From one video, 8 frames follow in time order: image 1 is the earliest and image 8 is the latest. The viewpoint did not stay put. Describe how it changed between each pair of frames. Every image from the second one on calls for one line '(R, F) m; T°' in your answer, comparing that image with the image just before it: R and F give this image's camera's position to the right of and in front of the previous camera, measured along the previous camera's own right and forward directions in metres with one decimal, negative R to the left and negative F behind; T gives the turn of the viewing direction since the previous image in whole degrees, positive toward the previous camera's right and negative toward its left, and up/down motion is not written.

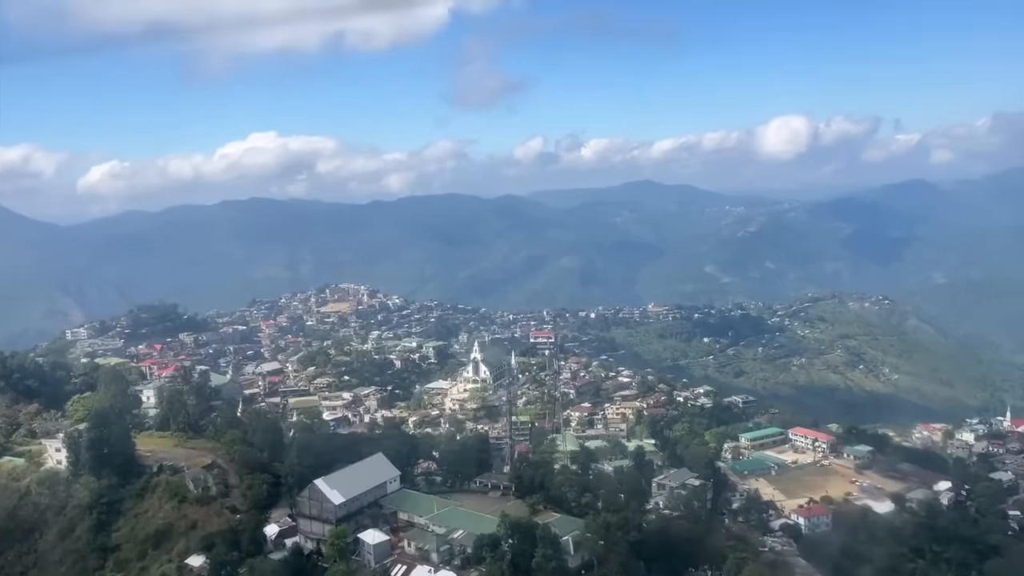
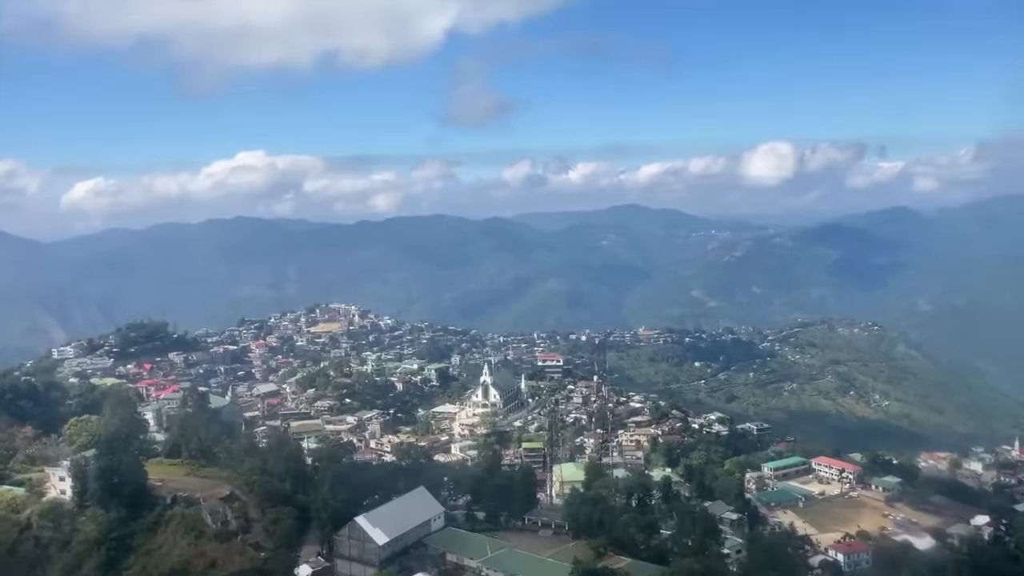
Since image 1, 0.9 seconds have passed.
(-0.7, +0.7) m; +1°
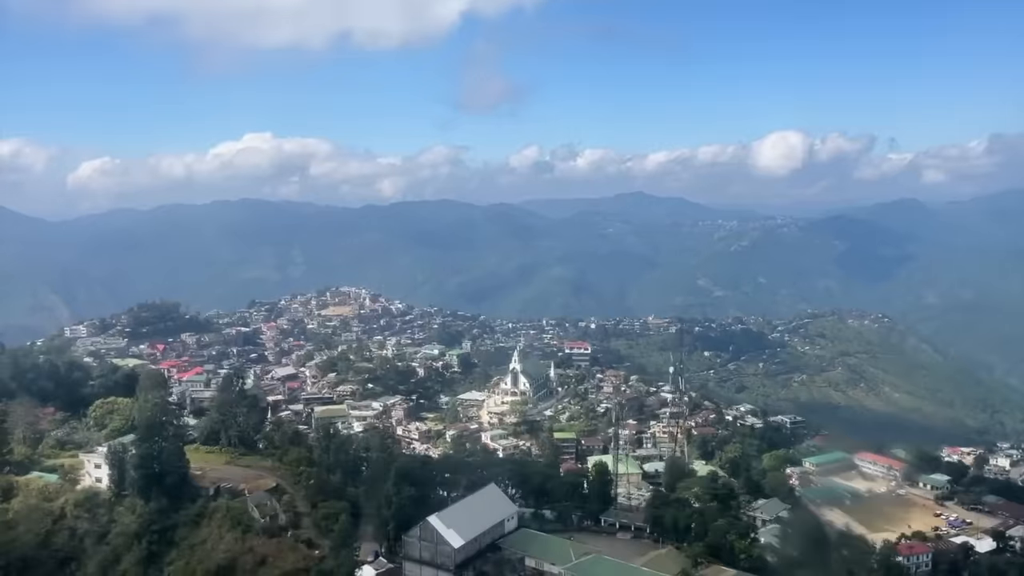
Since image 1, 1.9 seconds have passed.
(-0.7, +0.7) m; 0°
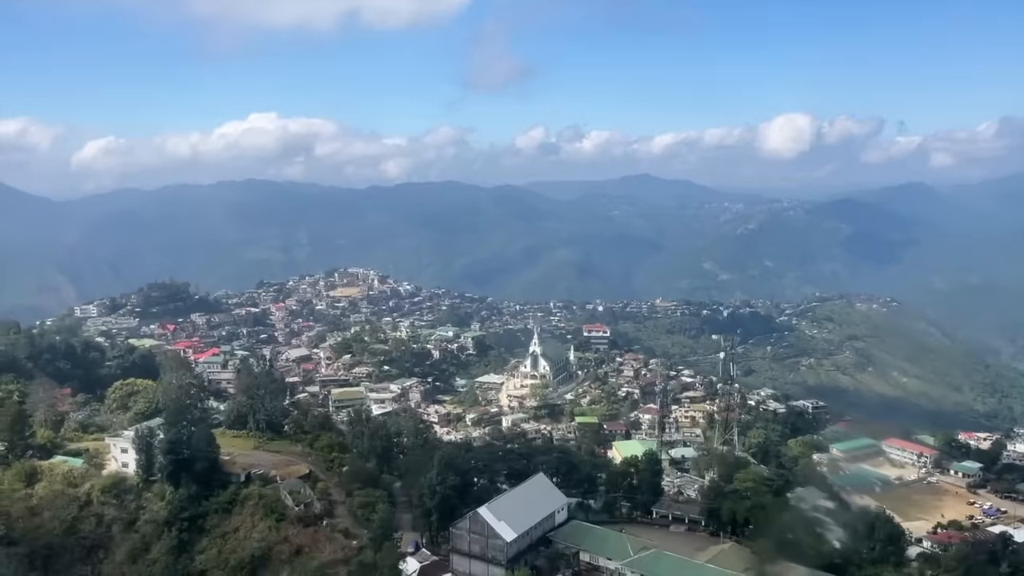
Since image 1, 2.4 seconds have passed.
(-0.4, +0.4) m; 0°
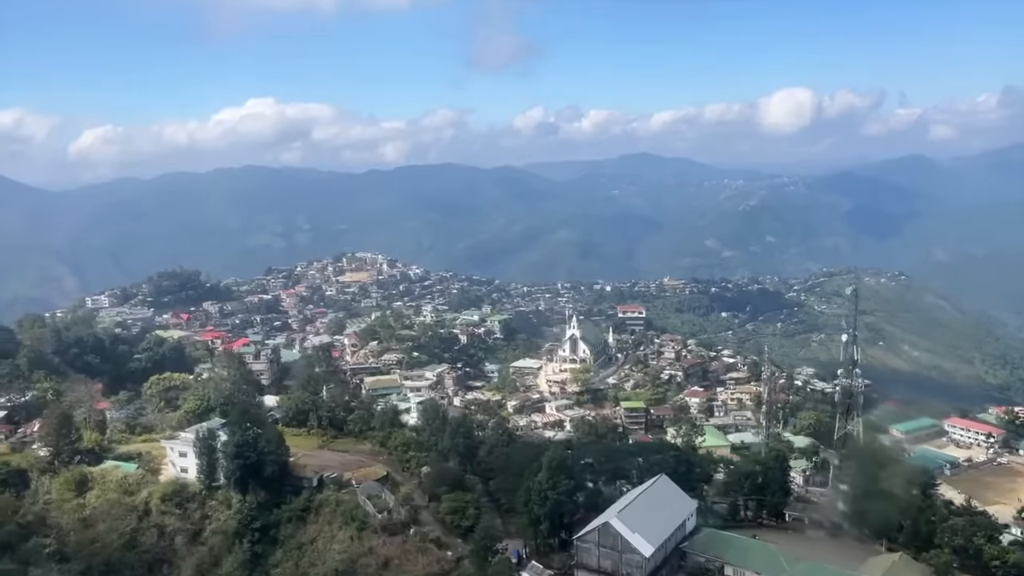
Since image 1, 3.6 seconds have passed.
(-0.9, +0.8) m; 0°
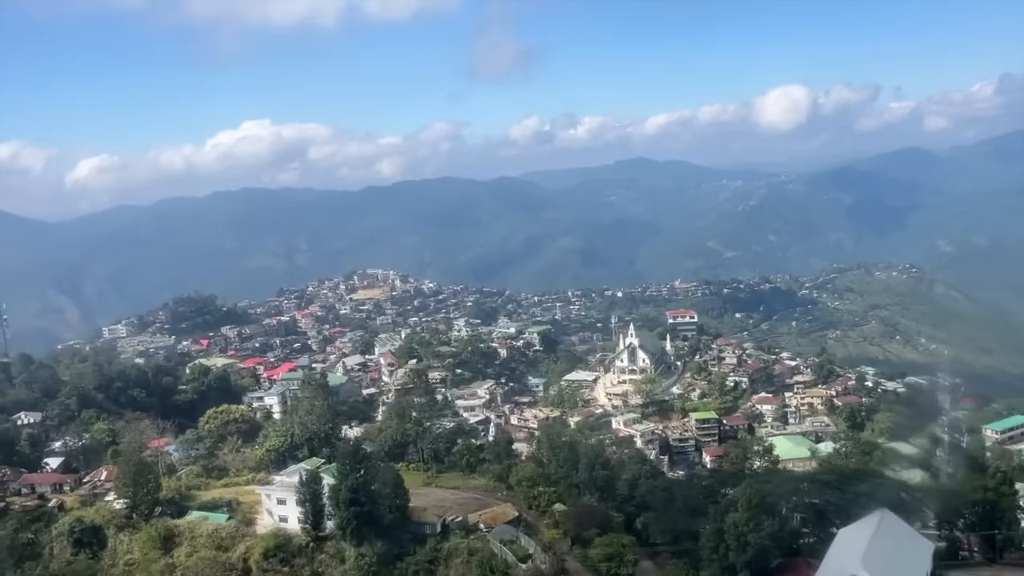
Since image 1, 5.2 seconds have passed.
(-1.2, +1.0) m; 0°
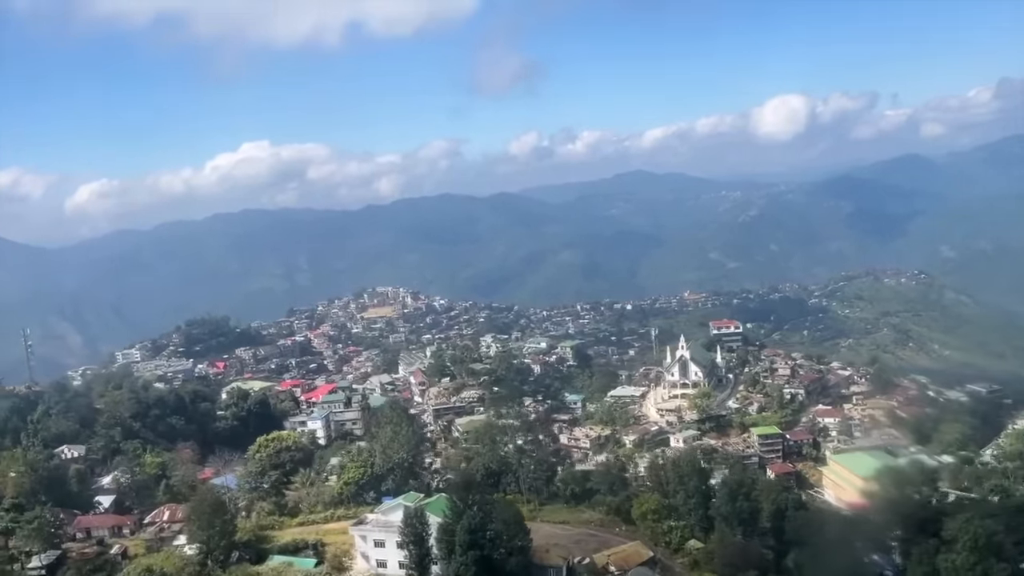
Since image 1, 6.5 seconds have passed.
(-1.0, +0.9) m; 0°
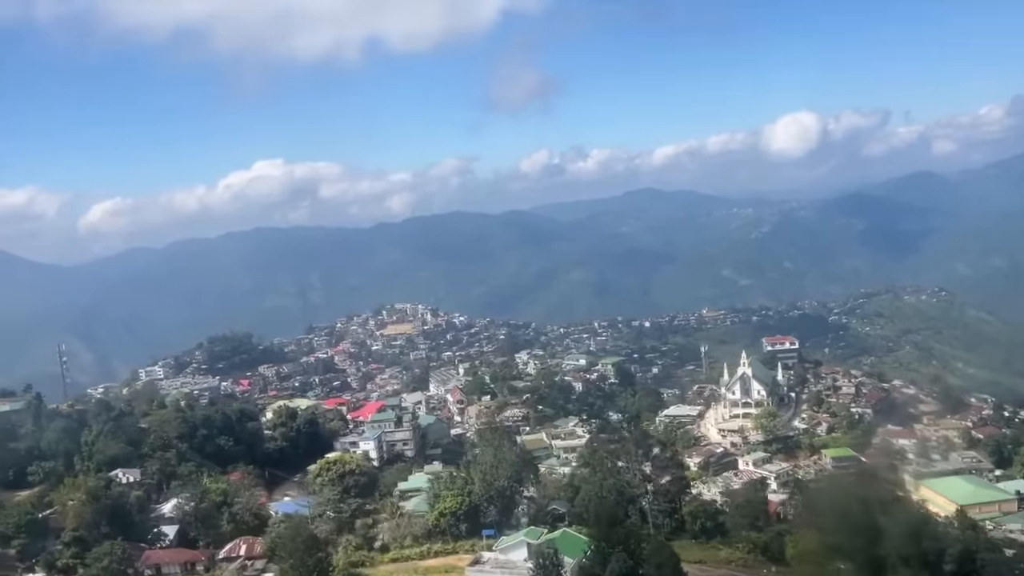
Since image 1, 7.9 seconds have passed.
(-0.9, +0.8) m; -1°
